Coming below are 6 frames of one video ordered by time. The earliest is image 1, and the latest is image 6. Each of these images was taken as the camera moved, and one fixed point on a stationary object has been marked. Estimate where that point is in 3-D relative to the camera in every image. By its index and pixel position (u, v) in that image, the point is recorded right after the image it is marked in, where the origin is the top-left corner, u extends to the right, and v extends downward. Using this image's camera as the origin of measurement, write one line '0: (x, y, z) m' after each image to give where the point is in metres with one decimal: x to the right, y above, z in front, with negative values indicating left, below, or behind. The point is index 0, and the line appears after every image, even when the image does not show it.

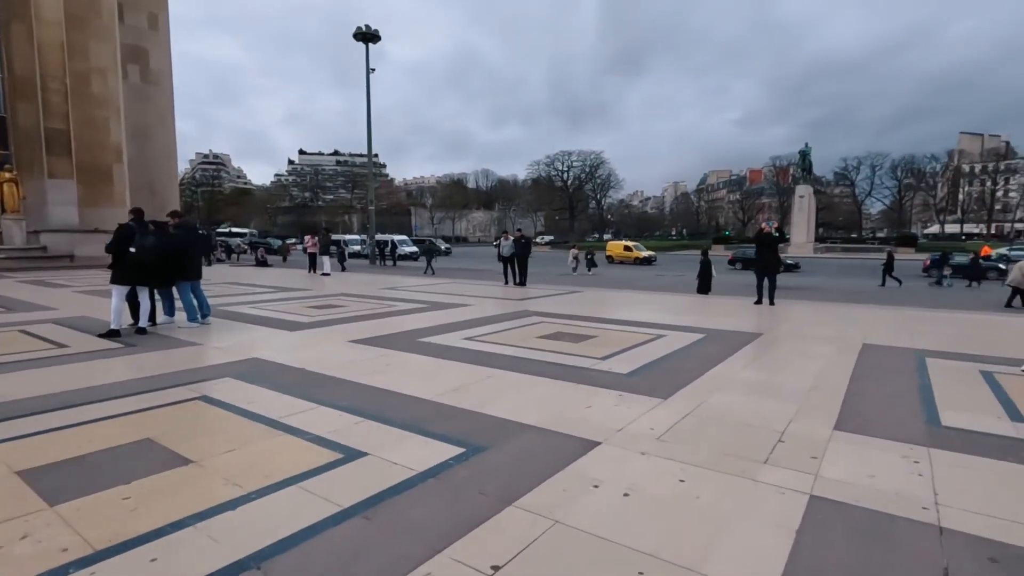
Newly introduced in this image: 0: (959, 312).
0: (+8.8, -0.5, +10.5) m
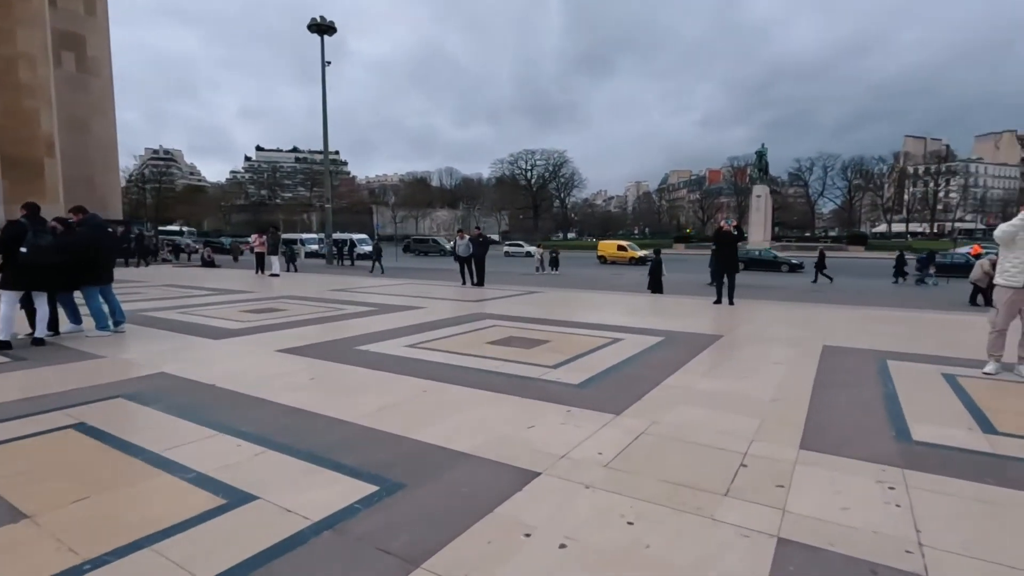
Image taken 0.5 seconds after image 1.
0: (+7.9, -0.5, +10.5) m
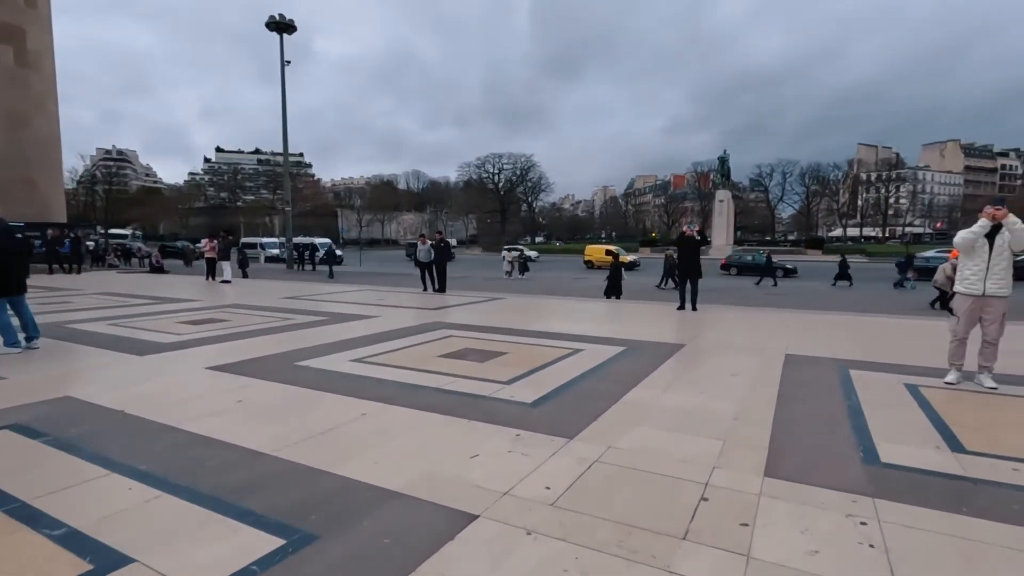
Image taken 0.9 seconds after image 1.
0: (+7.1, -0.6, +10.6) m
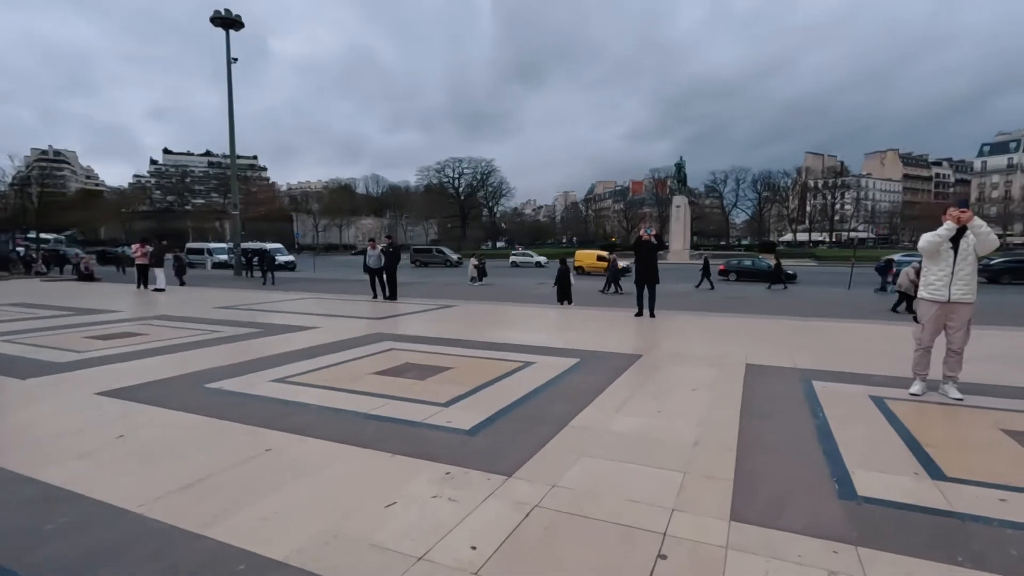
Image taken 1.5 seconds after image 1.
0: (+6.1, -0.7, +10.5) m
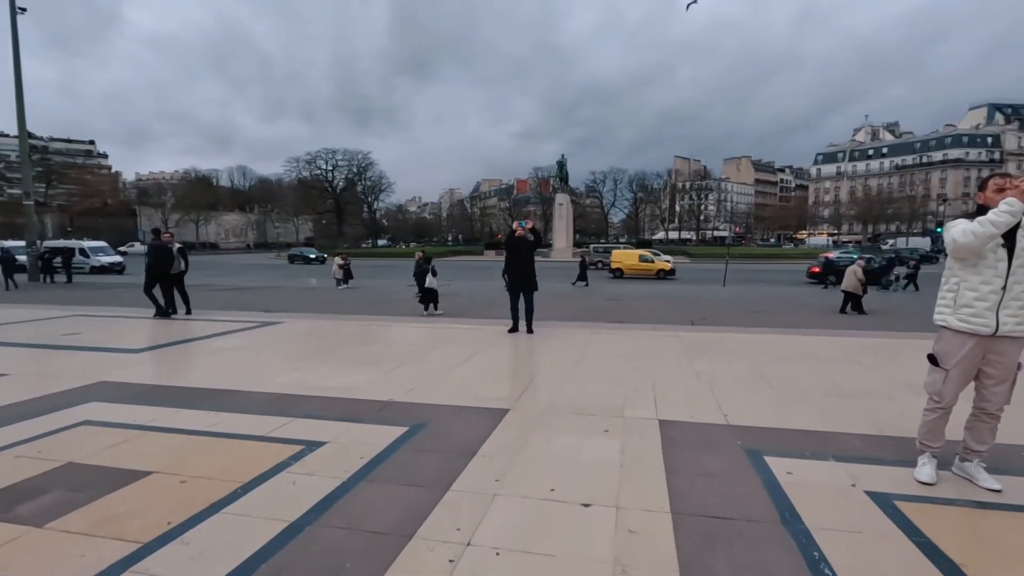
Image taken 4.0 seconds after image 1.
0: (+3.6, -0.7, +8.8) m
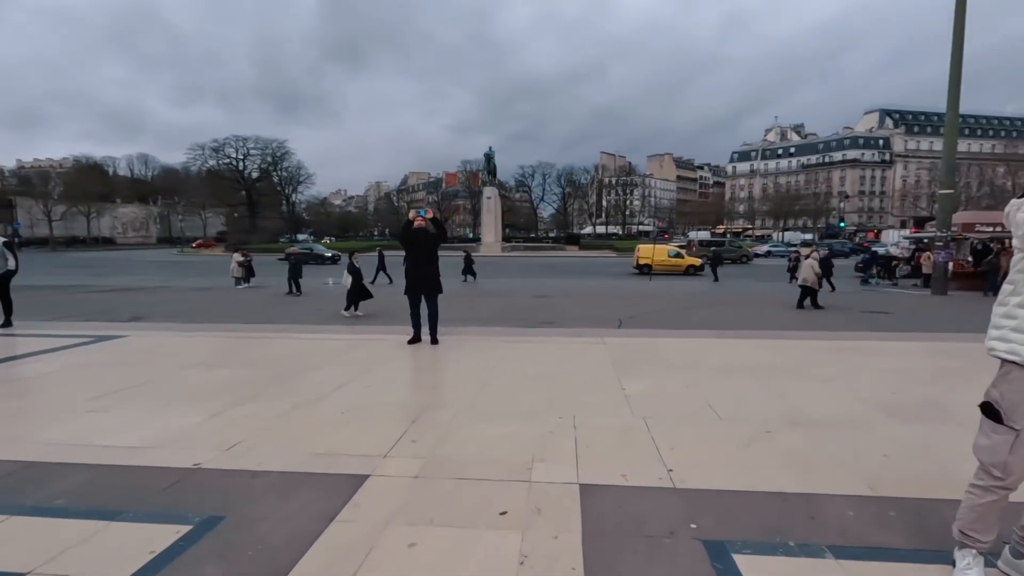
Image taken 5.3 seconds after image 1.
0: (+2.2, -0.7, +7.8) m
